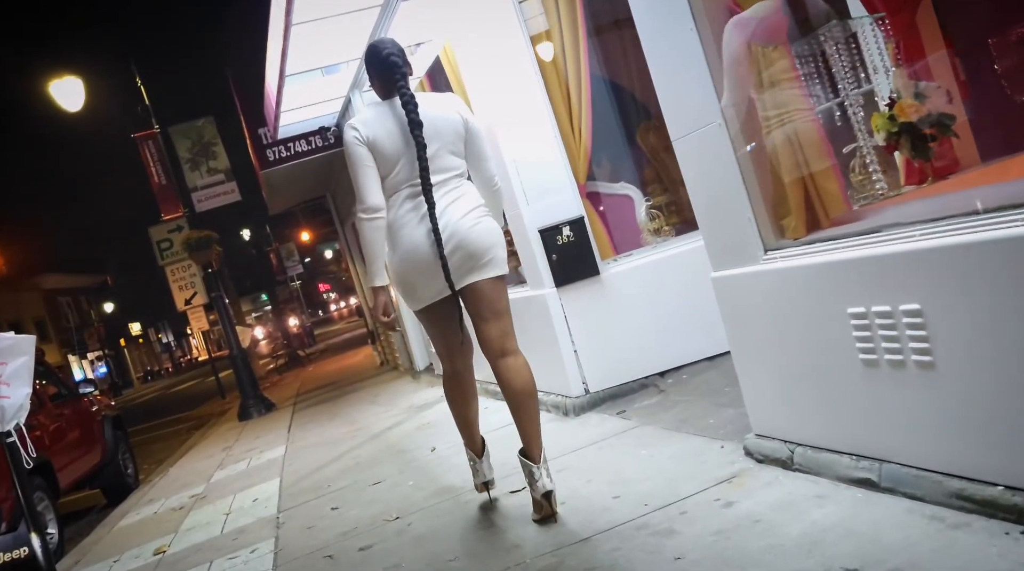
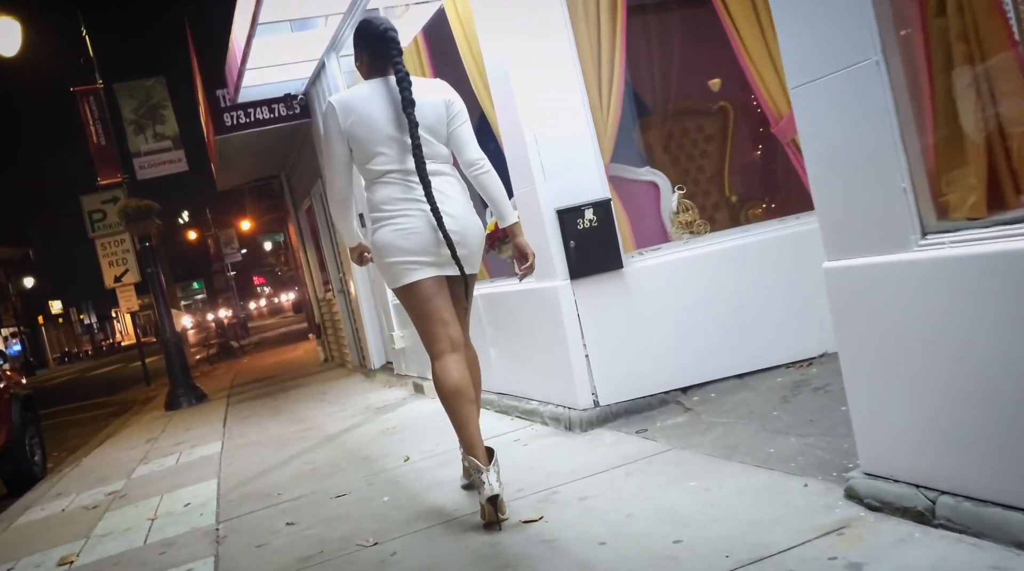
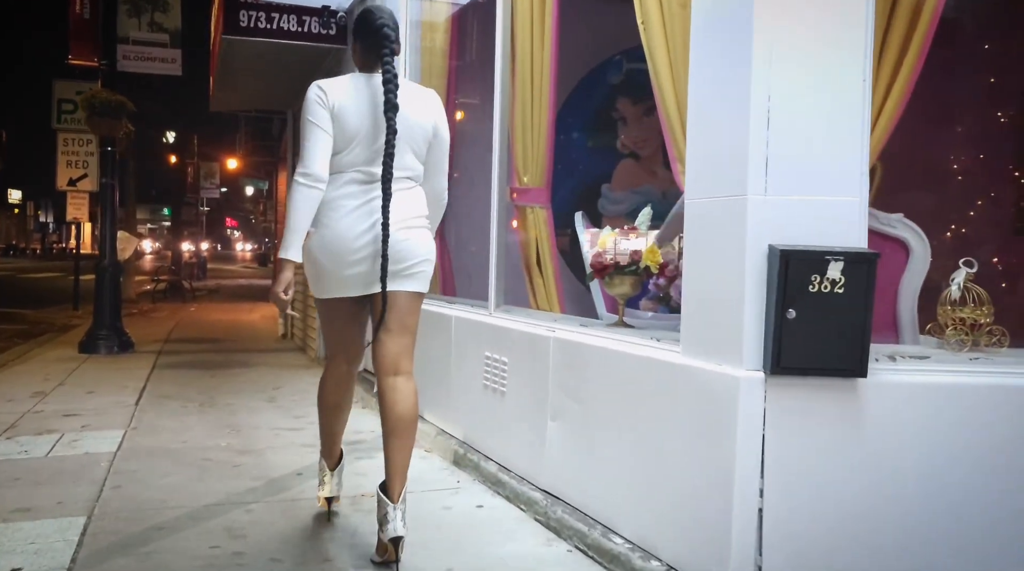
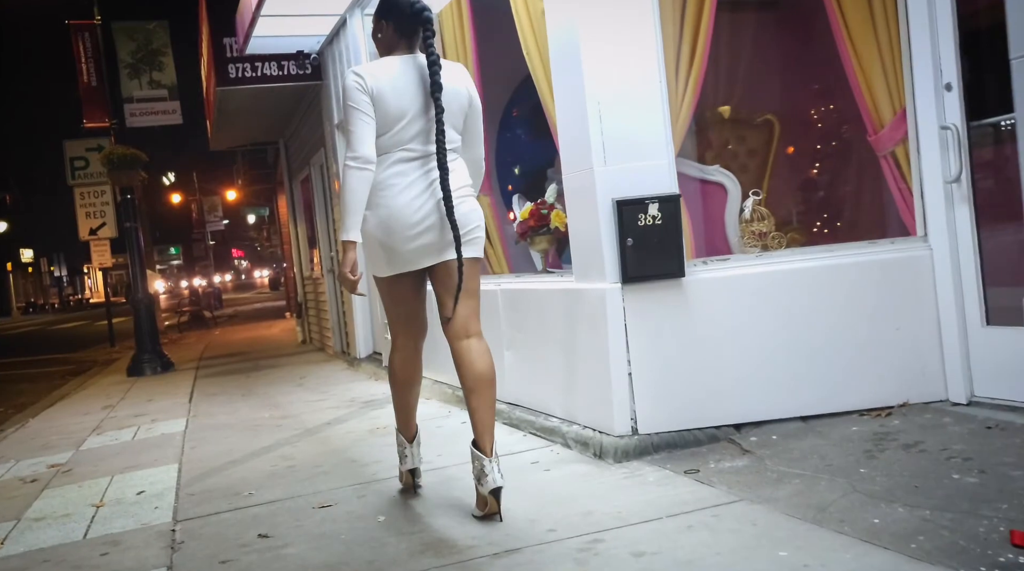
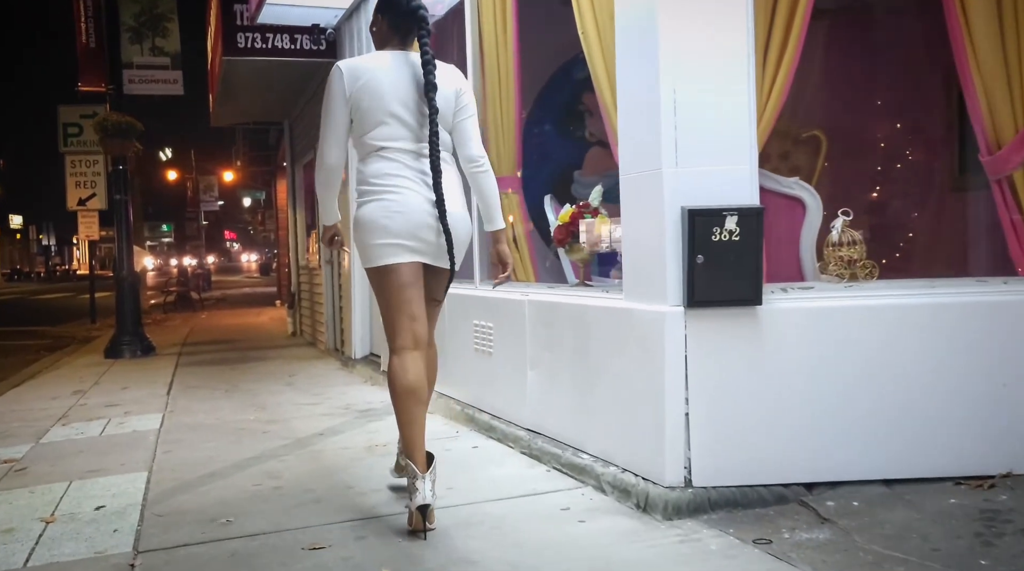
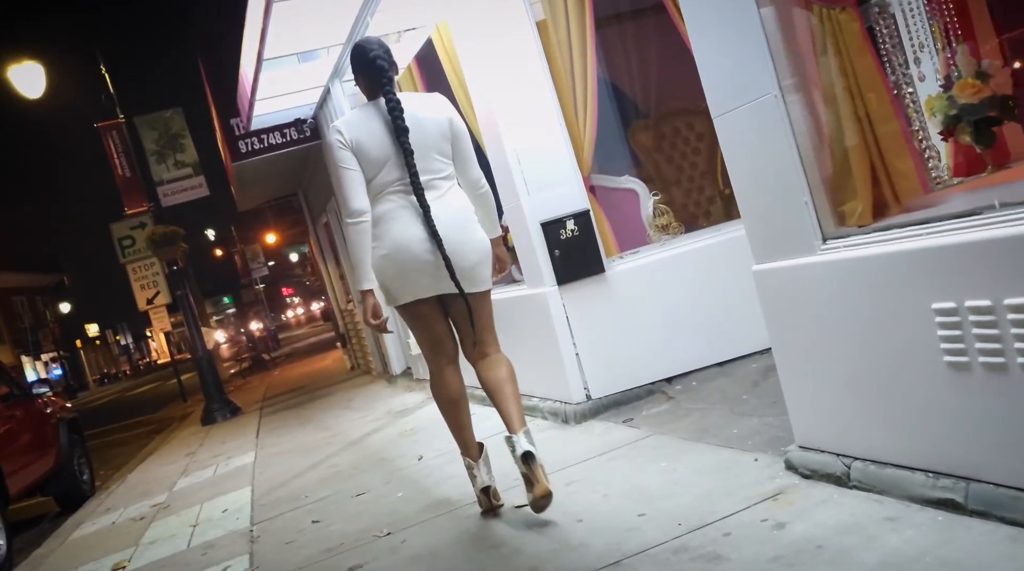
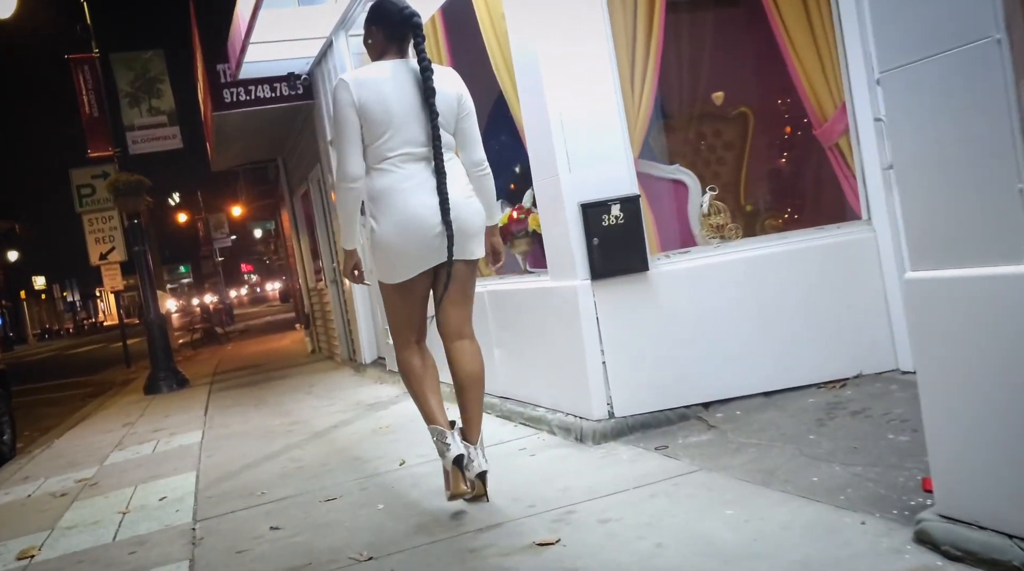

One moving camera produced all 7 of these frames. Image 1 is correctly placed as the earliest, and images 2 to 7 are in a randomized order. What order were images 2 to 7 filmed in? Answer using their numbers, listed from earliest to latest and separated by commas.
6, 2, 7, 4, 5, 3
